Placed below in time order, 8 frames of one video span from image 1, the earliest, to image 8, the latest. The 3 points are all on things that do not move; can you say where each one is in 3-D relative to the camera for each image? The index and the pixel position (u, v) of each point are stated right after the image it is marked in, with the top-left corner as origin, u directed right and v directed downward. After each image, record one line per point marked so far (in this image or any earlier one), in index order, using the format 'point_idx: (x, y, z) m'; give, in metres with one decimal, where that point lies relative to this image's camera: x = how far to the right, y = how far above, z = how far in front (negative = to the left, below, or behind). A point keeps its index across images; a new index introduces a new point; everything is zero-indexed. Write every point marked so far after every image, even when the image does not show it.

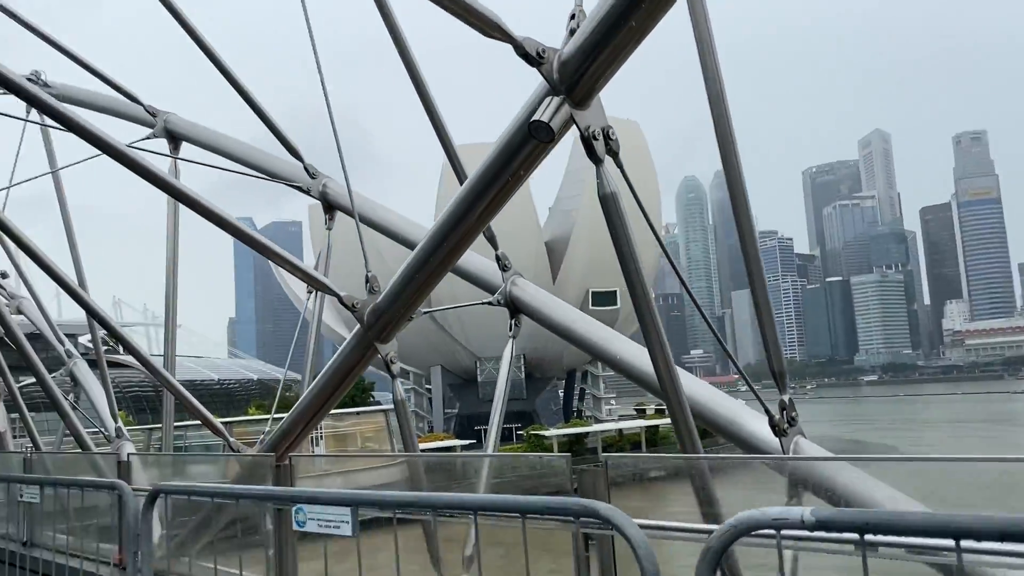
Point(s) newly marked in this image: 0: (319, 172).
0: (-3.2, +1.9, +14.7) m
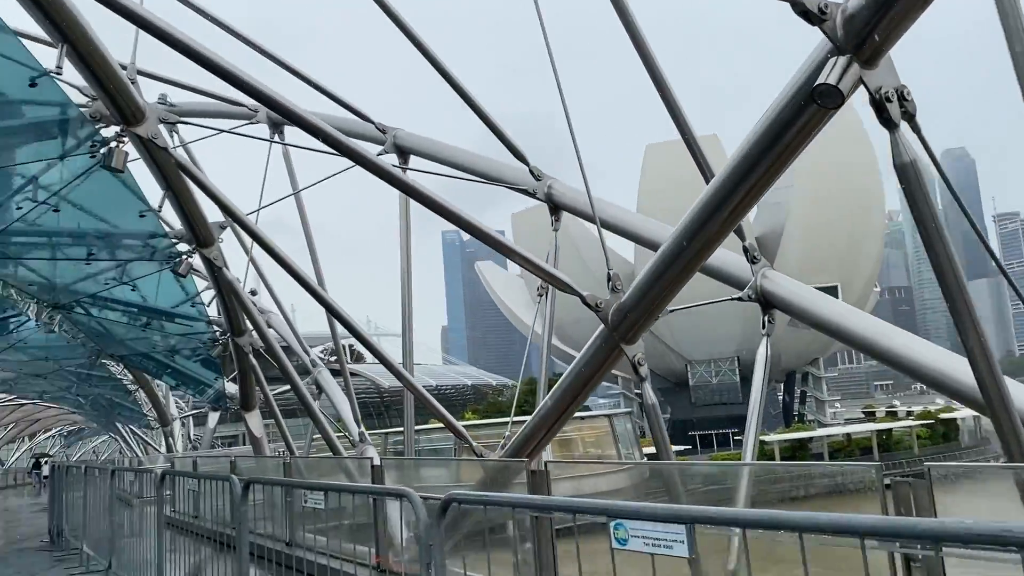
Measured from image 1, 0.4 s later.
0: (+0.5, +1.9, +14.6) m
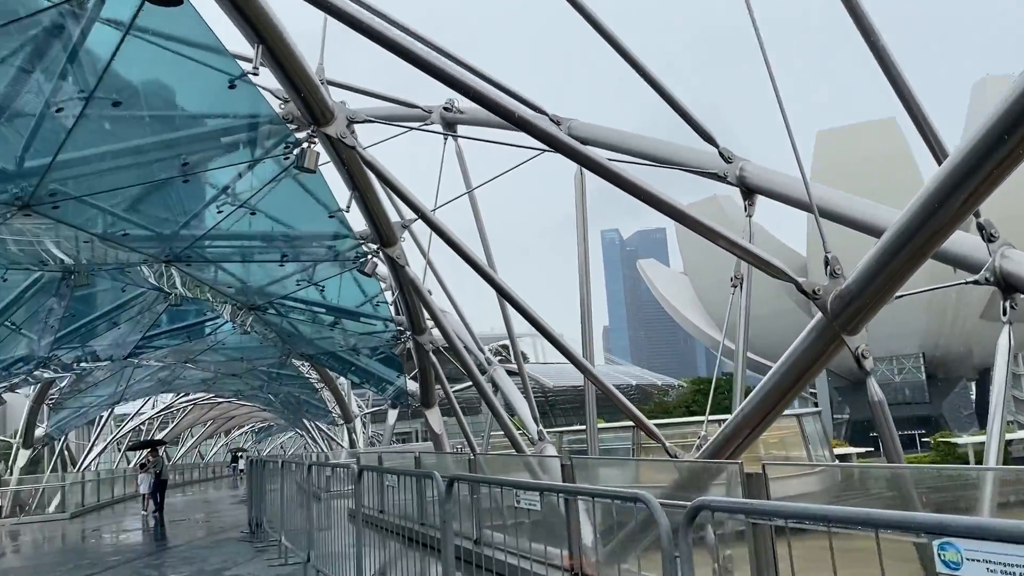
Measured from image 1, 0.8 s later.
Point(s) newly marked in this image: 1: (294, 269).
0: (+3.5, +2.1, +13.7) m
1: (-4.4, +0.4, +17.6) m
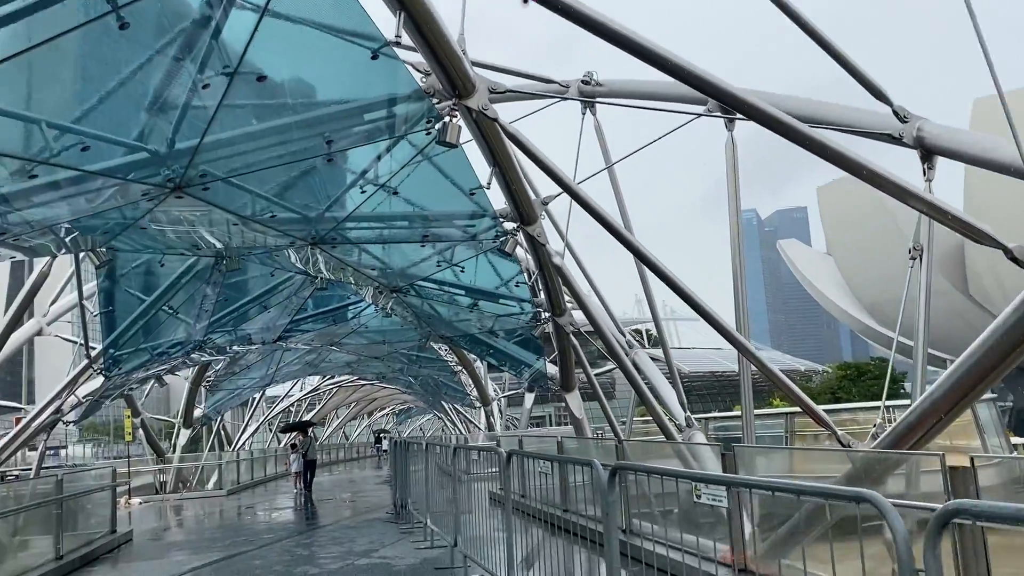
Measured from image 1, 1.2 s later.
0: (+5.6, +2.4, +12.3) m
1: (-1.5, +0.8, +17.4) m
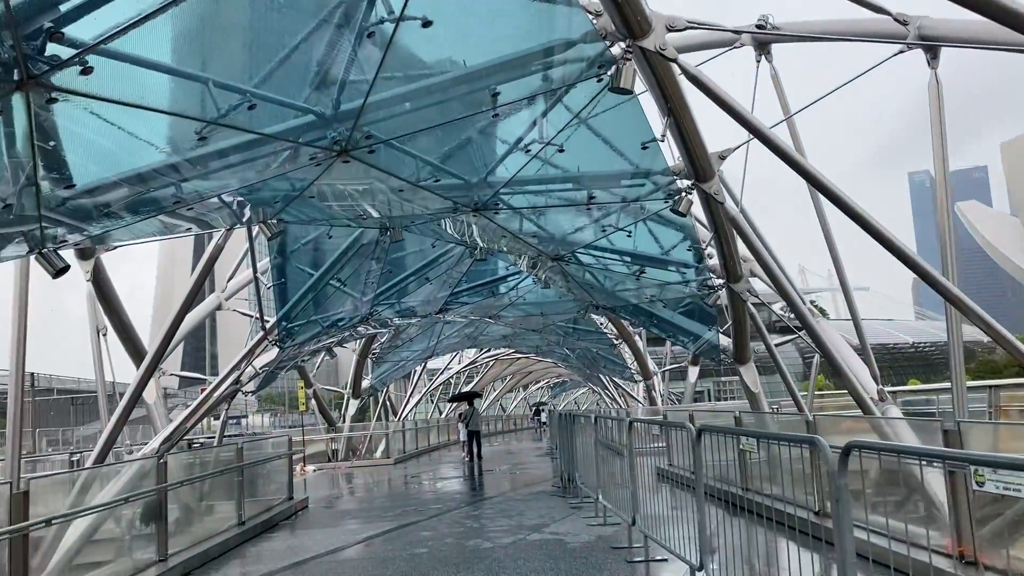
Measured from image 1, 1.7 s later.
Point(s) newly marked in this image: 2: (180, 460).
0: (+7.8, +3.0, +10.3) m
1: (+1.6, +1.4, +16.6) m
2: (-6.1, -3.2, +16.3) m
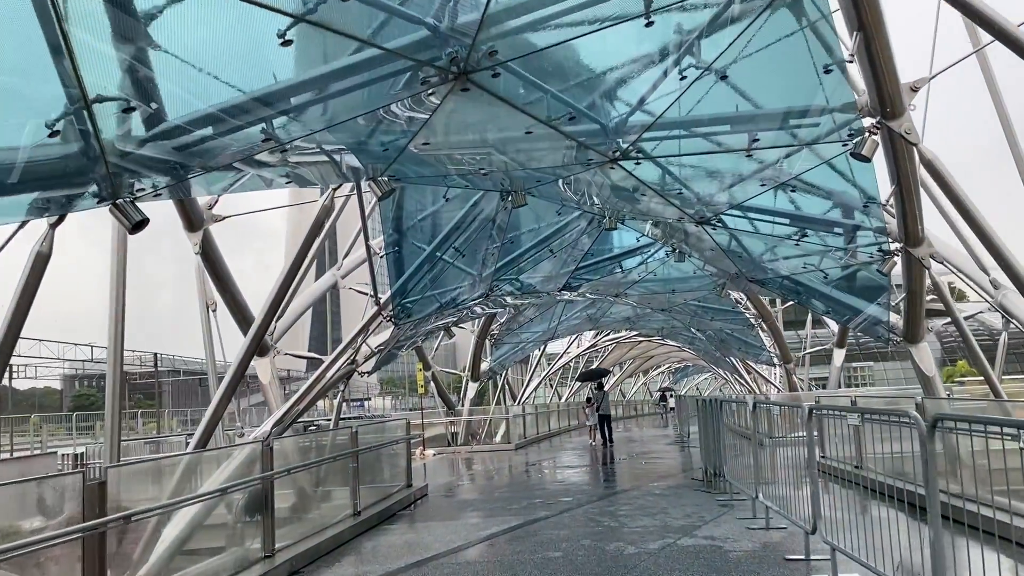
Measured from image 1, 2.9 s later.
0: (+9.2, +3.5, +7.2) m
1: (+3.9, +2.0, +14.3) m
2: (-3.8, -2.7, +15.1) m
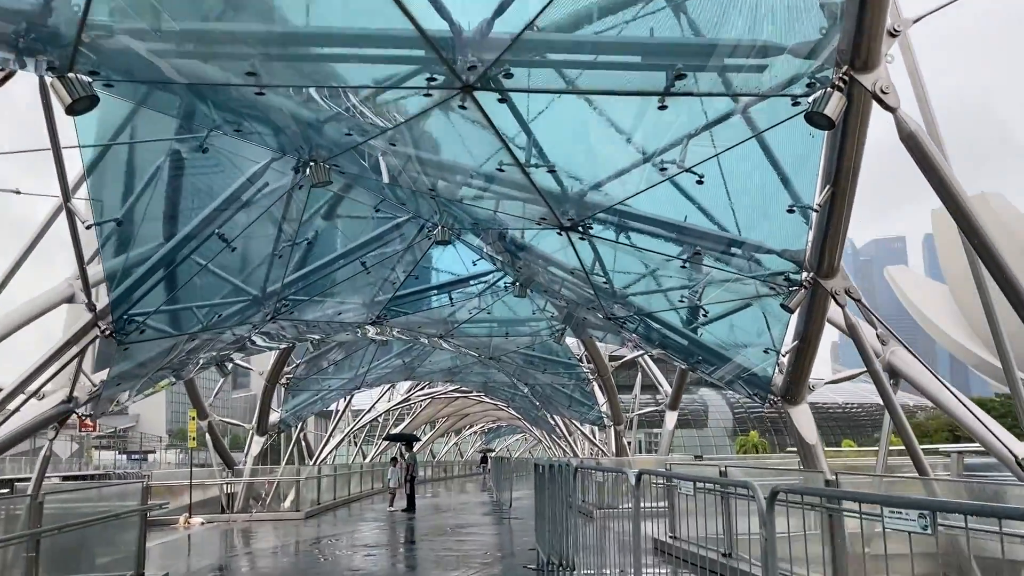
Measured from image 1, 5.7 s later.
0: (+8.3, +3.3, +4.8) m
1: (+1.6, +1.6, +10.5) m
2: (-6.4, -2.5, +9.4) m
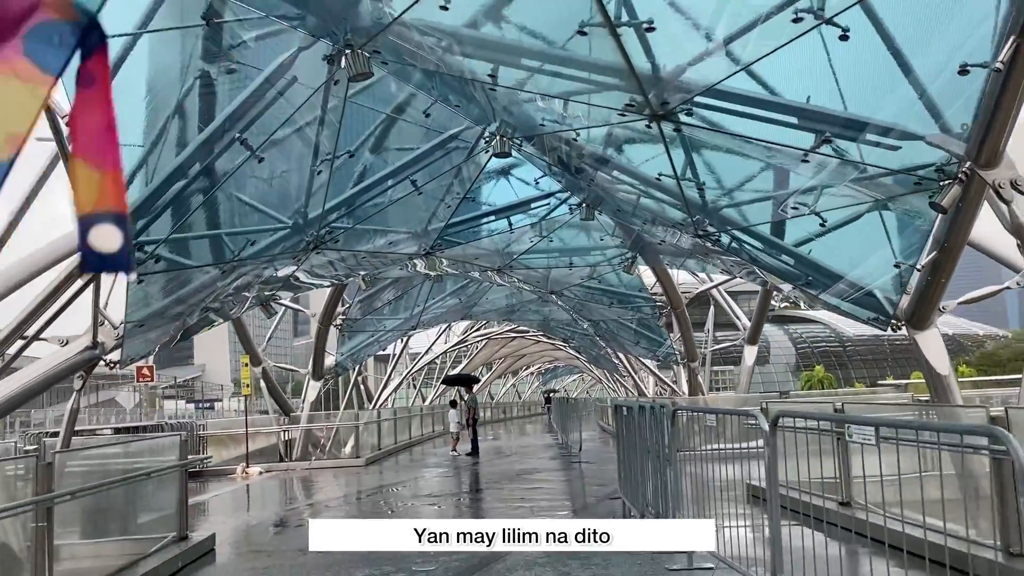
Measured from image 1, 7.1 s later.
0: (+8.7, +4.1, +2.0) m
1: (+2.4, +2.6, +8.2) m
2: (-5.5, -1.8, +7.8) m
